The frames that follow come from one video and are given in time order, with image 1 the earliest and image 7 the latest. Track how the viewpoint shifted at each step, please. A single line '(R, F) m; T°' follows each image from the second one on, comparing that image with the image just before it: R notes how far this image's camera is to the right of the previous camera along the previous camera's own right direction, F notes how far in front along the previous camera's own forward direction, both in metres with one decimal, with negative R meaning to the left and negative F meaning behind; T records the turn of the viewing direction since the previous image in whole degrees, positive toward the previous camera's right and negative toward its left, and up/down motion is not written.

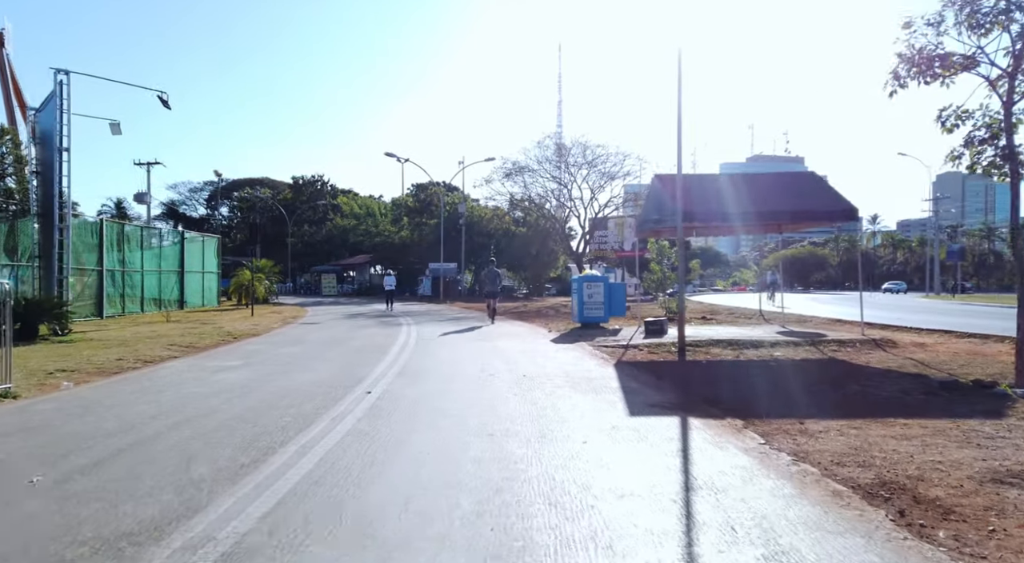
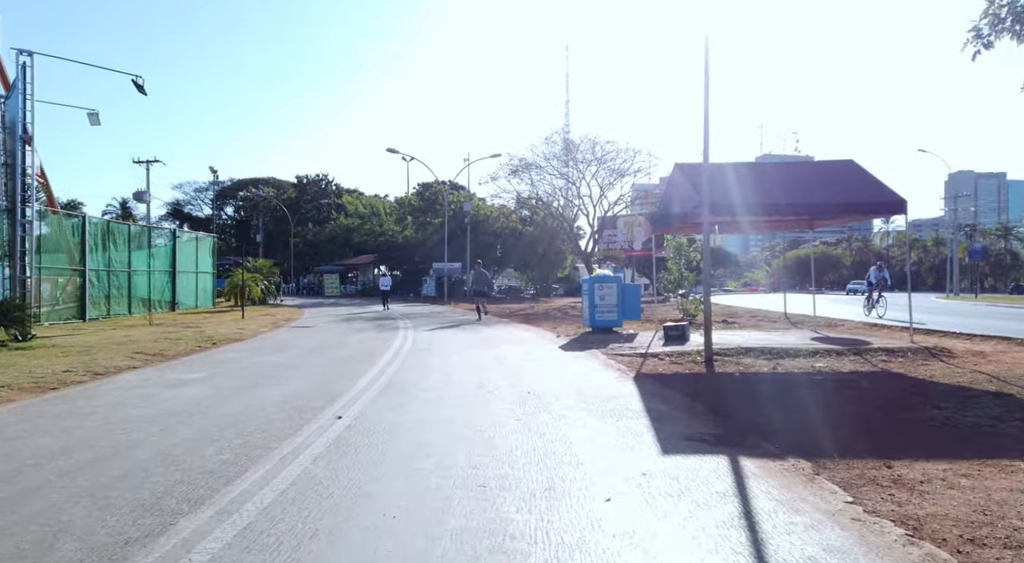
(+0.1, +1.8) m; -1°
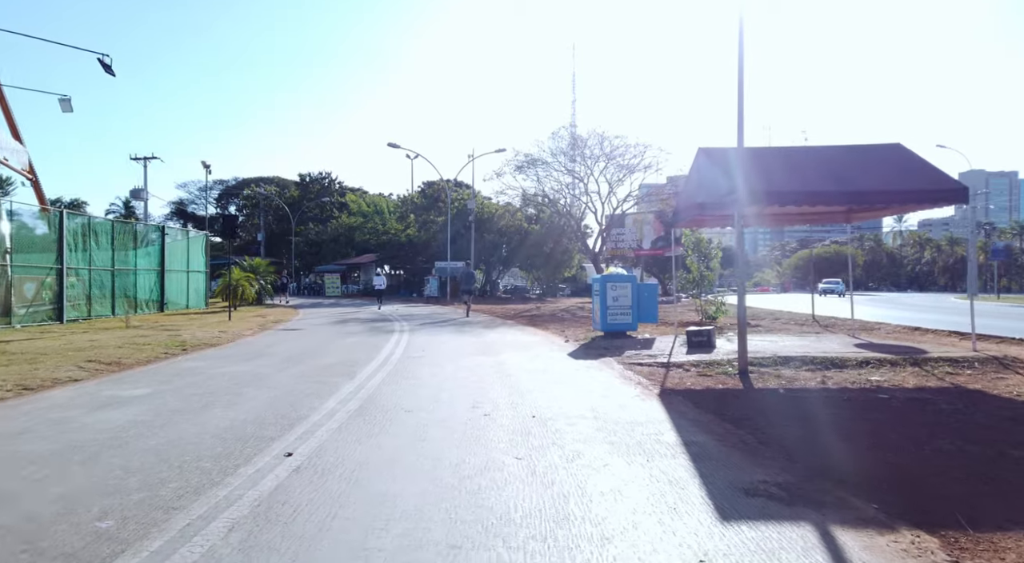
(+0.1, +1.9) m; -1°
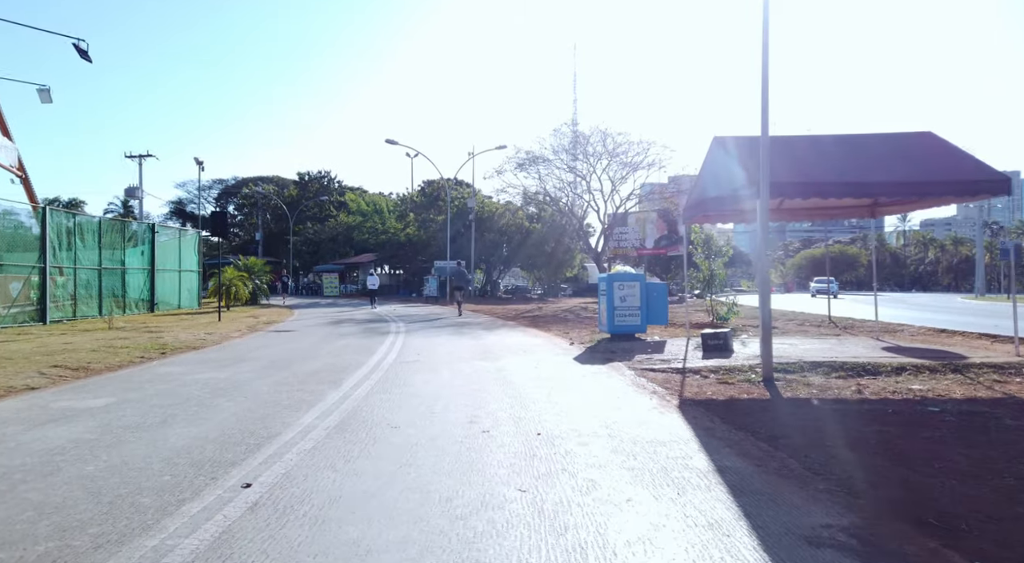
(0.0, +1.1) m; 0°
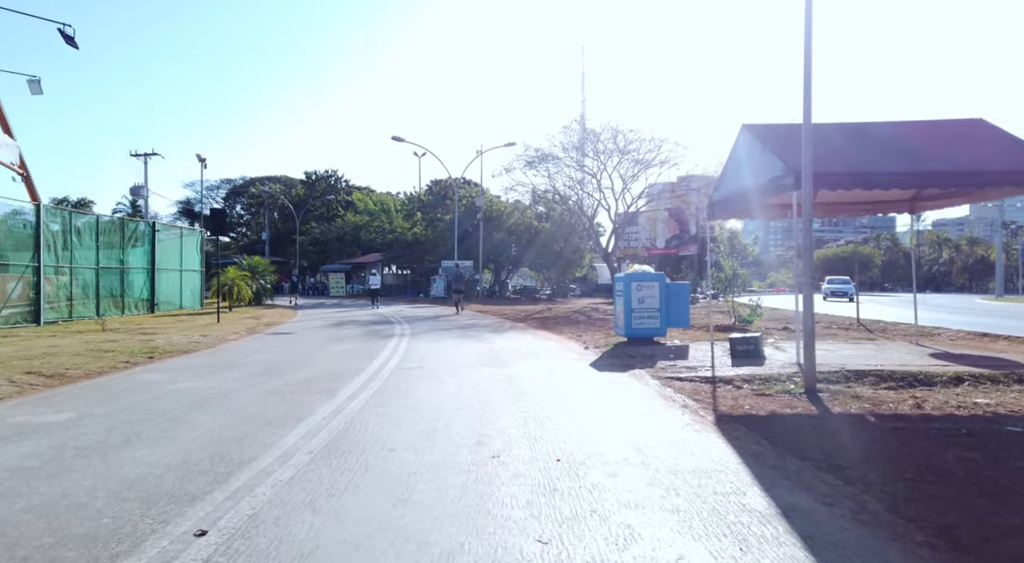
(-0.1, +1.1) m; -1°
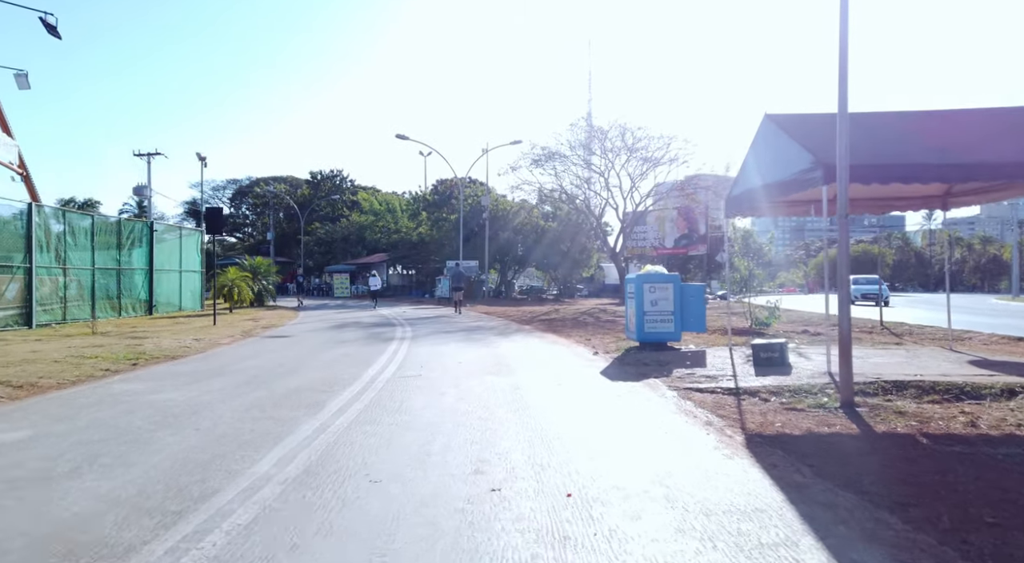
(0.0, +0.9) m; -1°
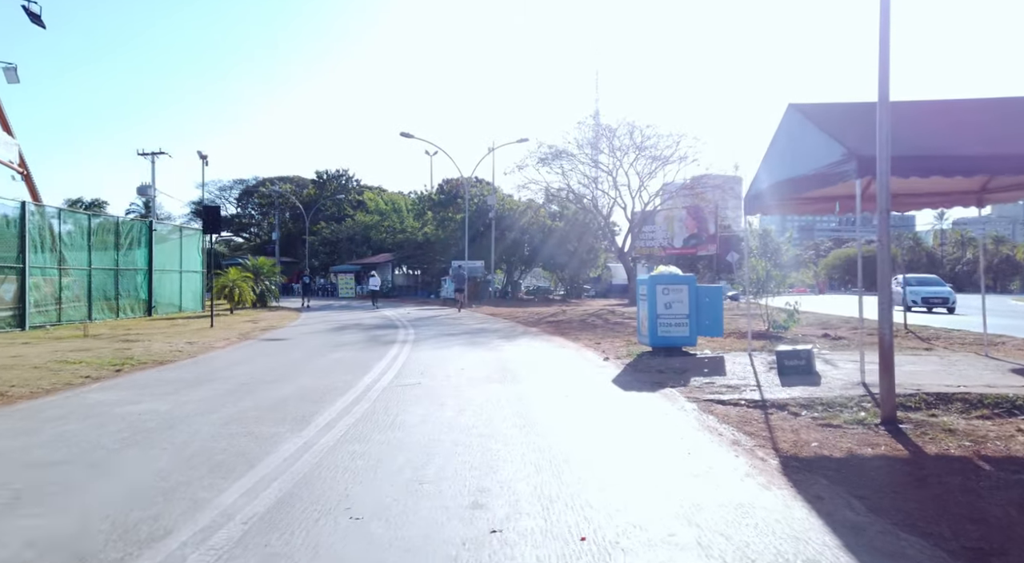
(0.0, +0.8) m; -1°
